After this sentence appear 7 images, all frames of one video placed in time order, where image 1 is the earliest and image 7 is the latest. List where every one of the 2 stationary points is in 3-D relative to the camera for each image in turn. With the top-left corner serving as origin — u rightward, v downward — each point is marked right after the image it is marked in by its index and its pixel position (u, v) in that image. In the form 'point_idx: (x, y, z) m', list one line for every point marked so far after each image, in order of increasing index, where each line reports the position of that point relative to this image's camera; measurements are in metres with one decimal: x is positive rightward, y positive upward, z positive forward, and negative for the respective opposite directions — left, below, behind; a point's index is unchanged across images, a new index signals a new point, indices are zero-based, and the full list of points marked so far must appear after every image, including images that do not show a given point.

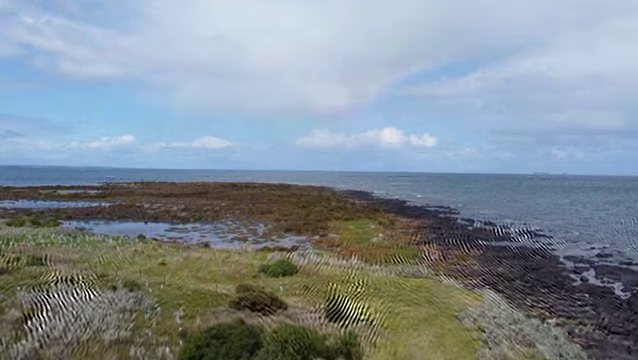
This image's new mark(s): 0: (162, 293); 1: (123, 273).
0: (-4.2, -3.0, +13.6) m
1: (-6.3, -3.0, +16.4) m
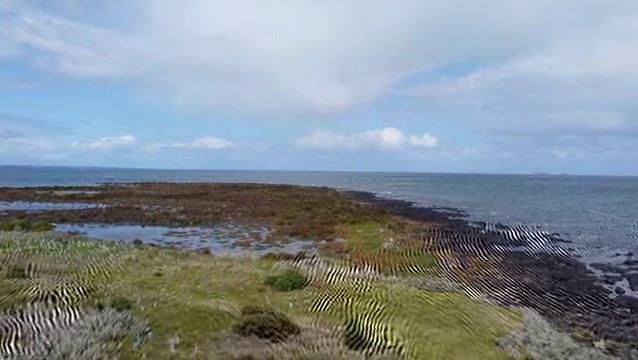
0: (-3.8, -3.1, +11.8) m
1: (-6.0, -3.1, +14.7) m
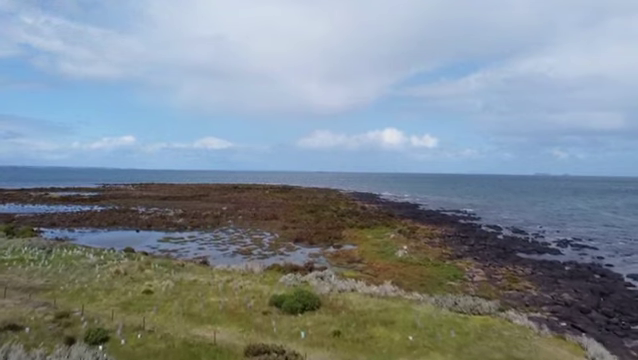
0: (-3.4, -3.2, +9.6) m
1: (-5.6, -3.2, +12.5) m
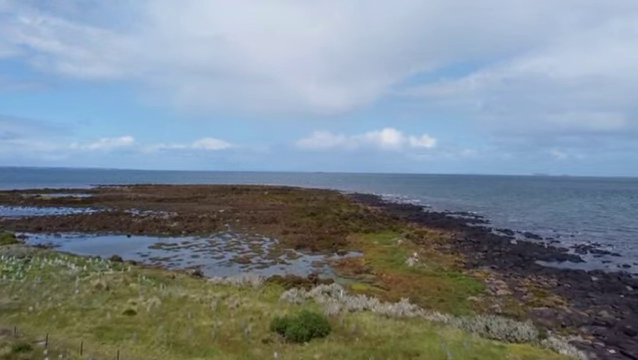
0: (-3.2, -3.3, +7.7) m
1: (-5.4, -3.3, +10.5) m
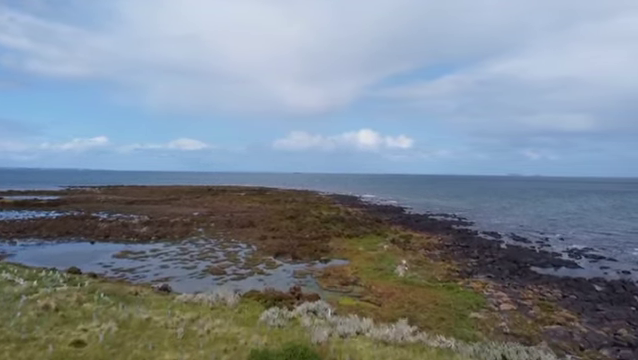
0: (-3.3, -3.4, +5.6) m
1: (-5.5, -3.4, +8.3) m
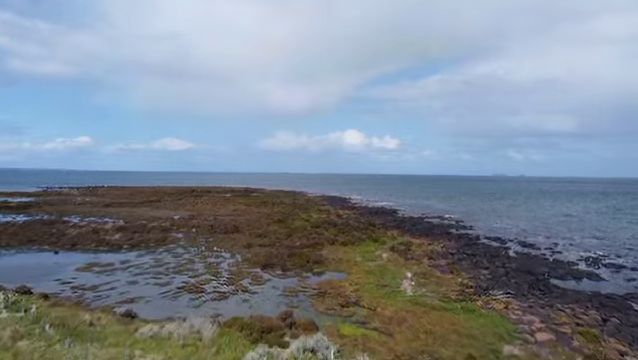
0: (-3.0, -3.4, +2.6) m
1: (-5.4, -3.4, +5.3) m
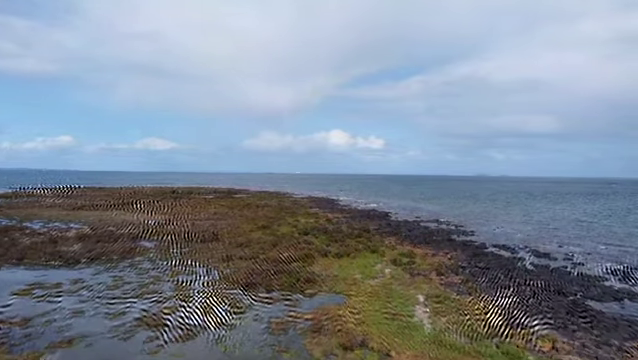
0: (-2.8, -3.6, -1.1) m
1: (-5.2, -3.6, +1.5) m
